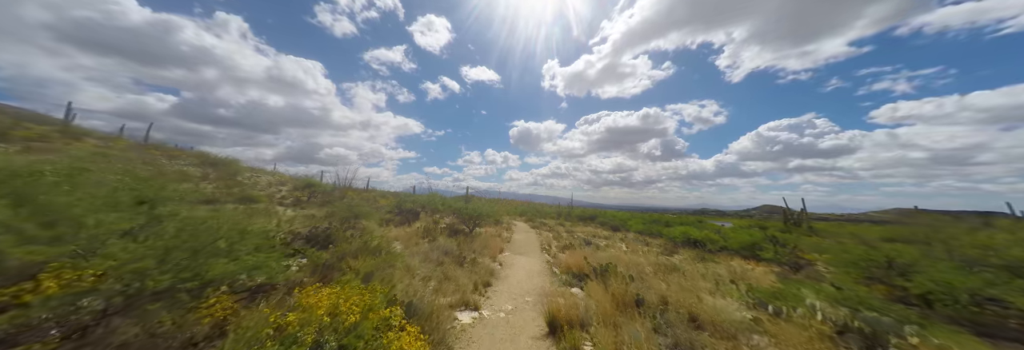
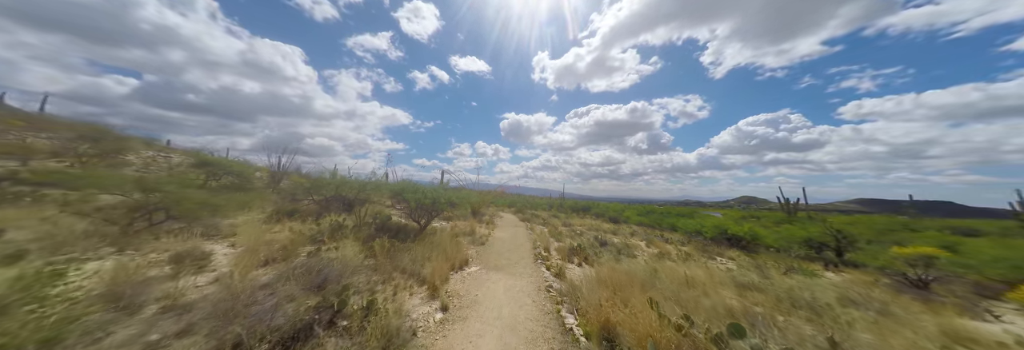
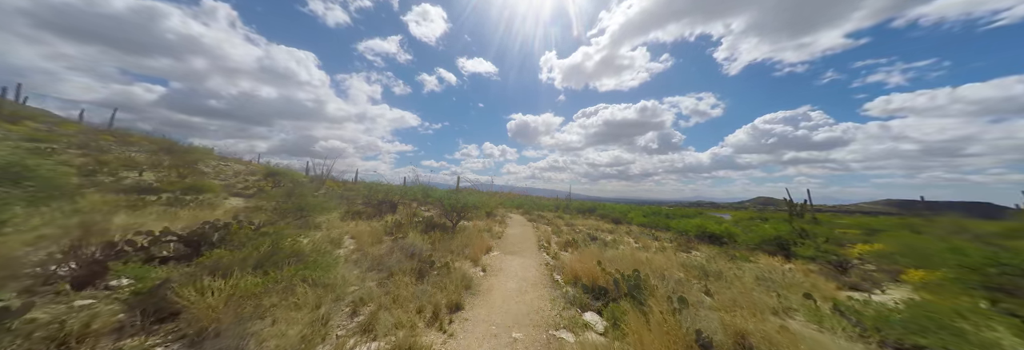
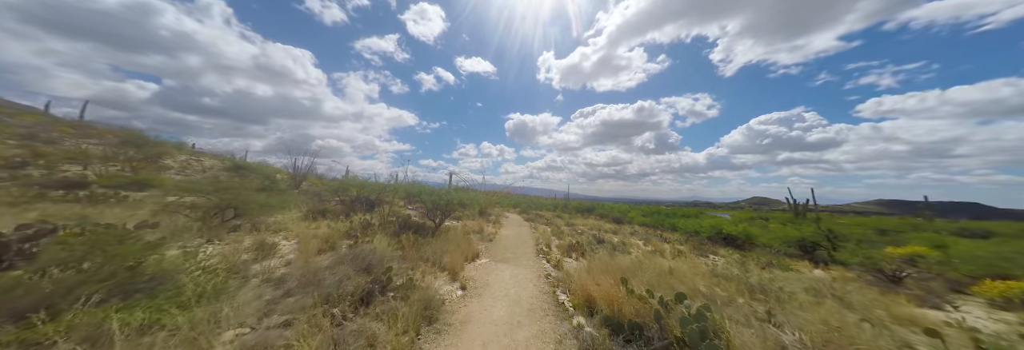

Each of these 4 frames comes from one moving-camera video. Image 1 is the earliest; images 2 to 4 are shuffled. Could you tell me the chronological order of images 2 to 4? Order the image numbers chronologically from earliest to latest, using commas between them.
3, 4, 2
